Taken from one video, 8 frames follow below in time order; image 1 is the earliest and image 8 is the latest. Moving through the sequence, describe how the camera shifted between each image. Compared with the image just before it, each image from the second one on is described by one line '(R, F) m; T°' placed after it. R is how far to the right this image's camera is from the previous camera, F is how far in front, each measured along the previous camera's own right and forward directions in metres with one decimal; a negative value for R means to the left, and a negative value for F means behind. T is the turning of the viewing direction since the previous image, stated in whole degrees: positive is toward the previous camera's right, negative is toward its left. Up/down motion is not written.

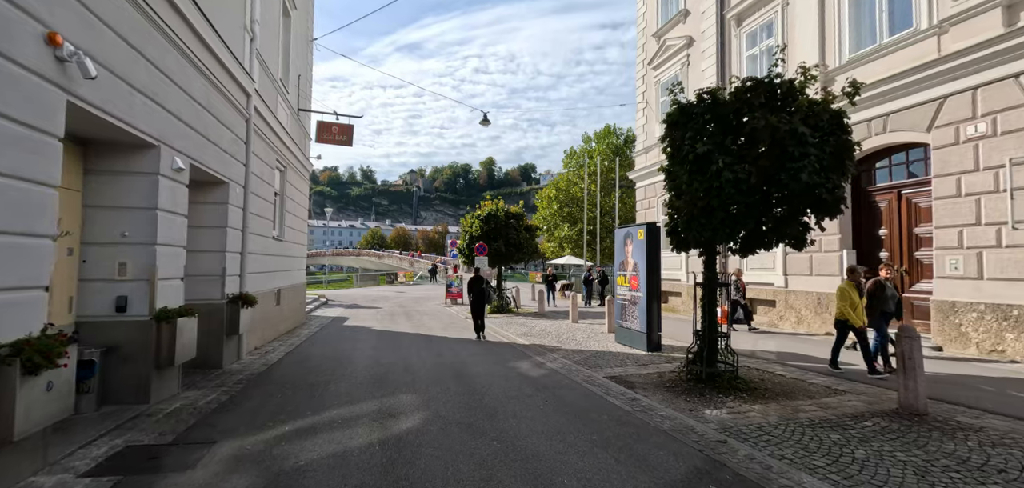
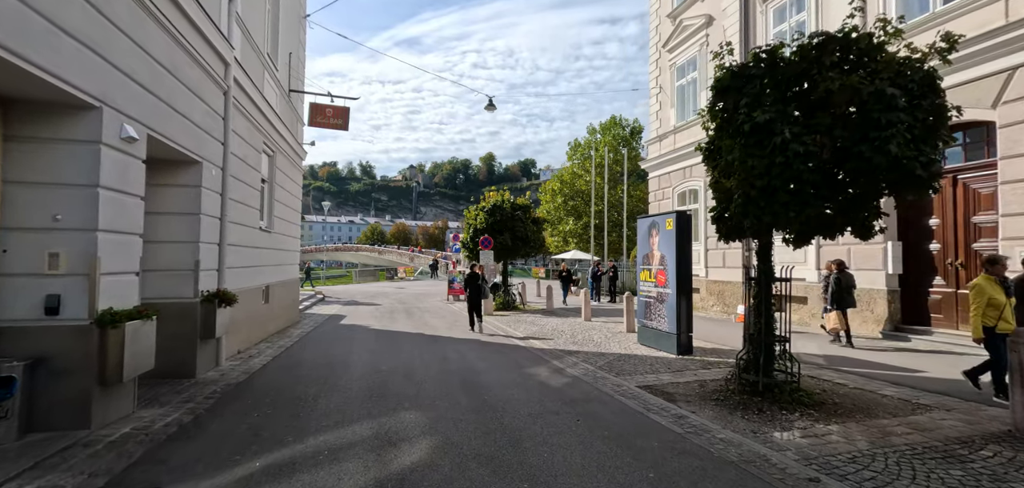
(-0.3, +1.1) m; 0°
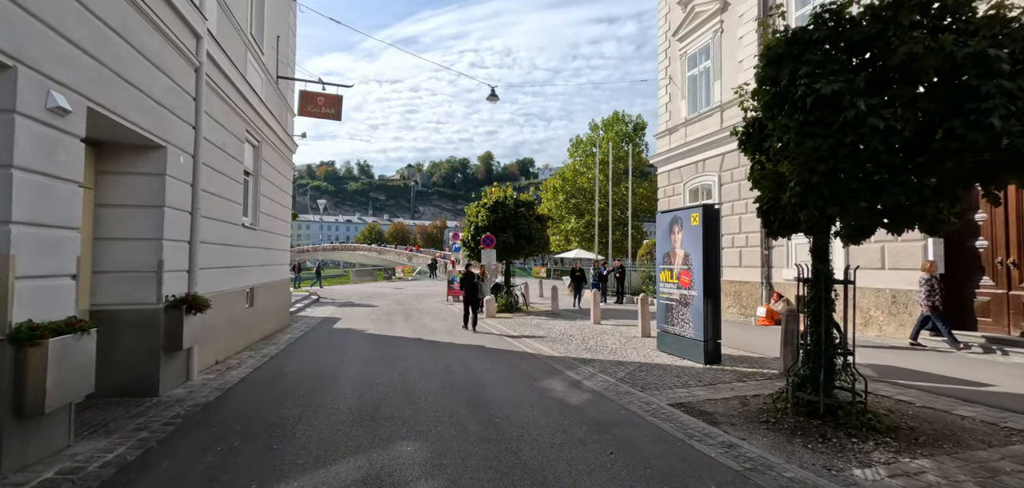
(-0.2, +1.0) m; 0°
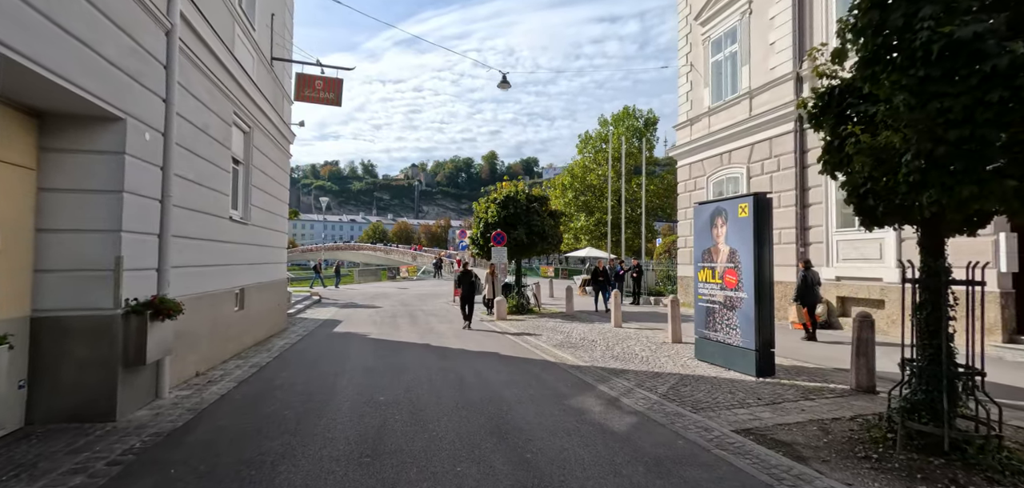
(-0.3, +1.1) m; 0°
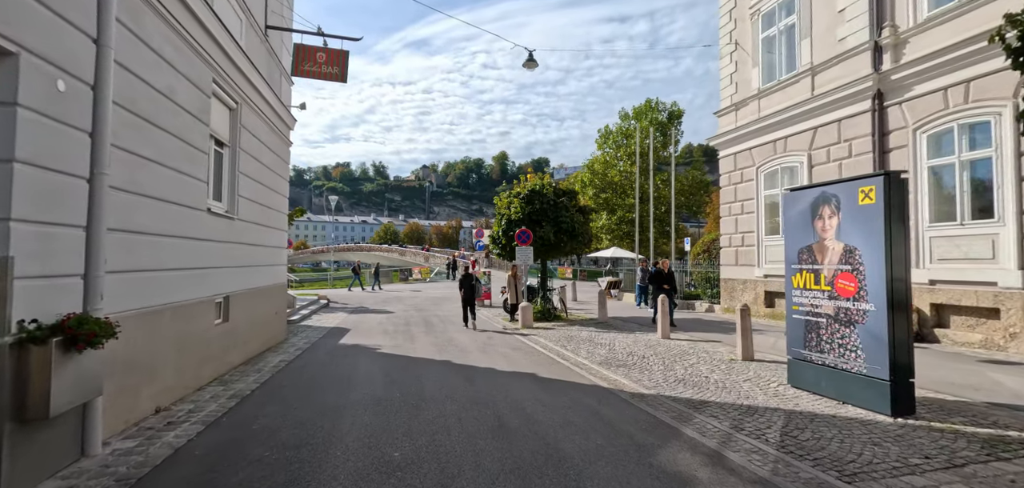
(-0.5, +1.8) m; -1°
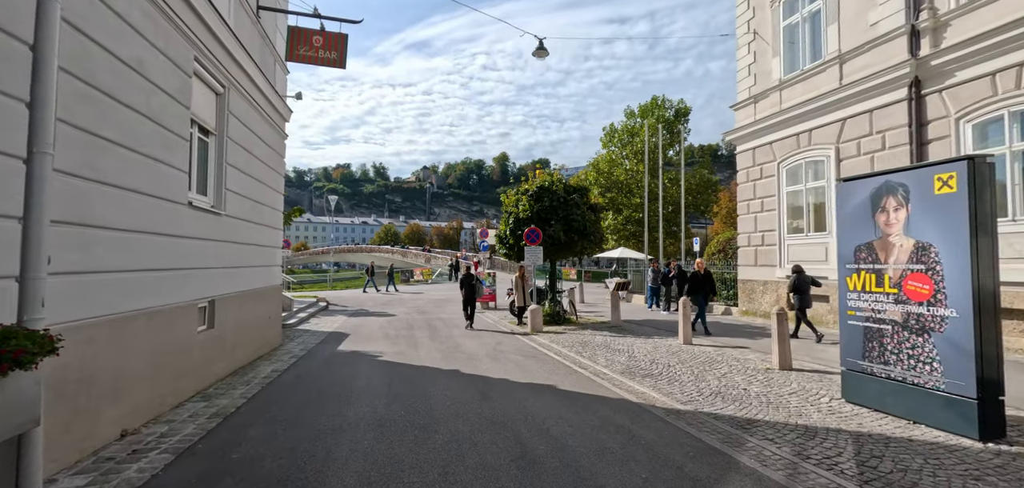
(-0.2, +0.8) m; 0°
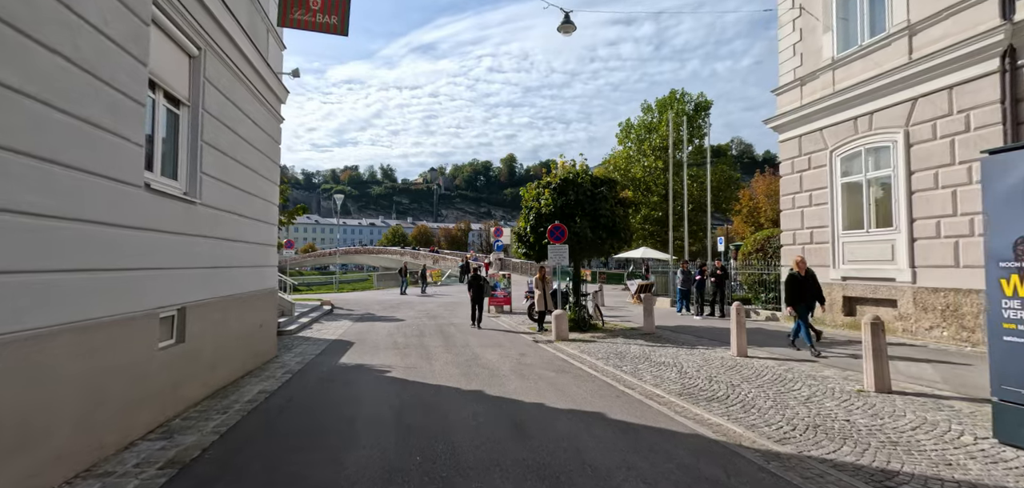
(-0.4, +1.4) m; -1°
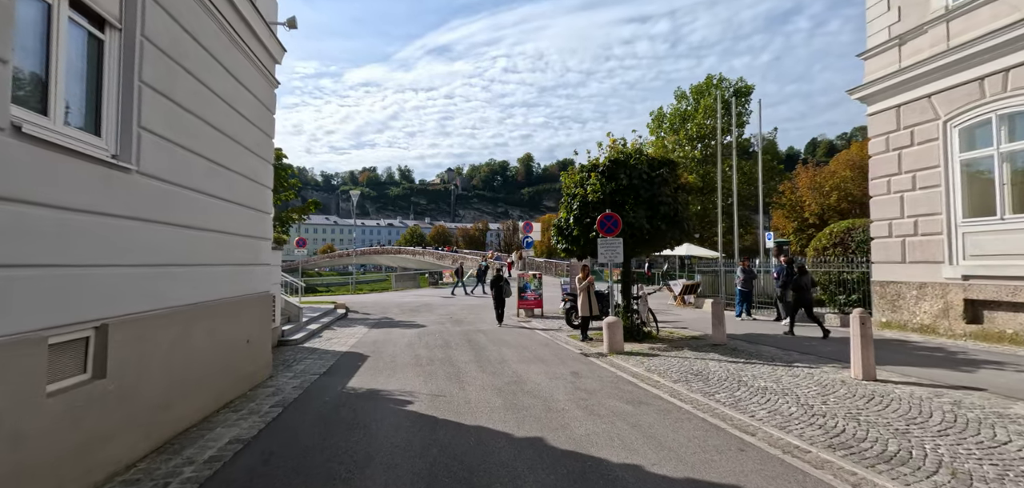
(-0.5, +2.1) m; -2°
